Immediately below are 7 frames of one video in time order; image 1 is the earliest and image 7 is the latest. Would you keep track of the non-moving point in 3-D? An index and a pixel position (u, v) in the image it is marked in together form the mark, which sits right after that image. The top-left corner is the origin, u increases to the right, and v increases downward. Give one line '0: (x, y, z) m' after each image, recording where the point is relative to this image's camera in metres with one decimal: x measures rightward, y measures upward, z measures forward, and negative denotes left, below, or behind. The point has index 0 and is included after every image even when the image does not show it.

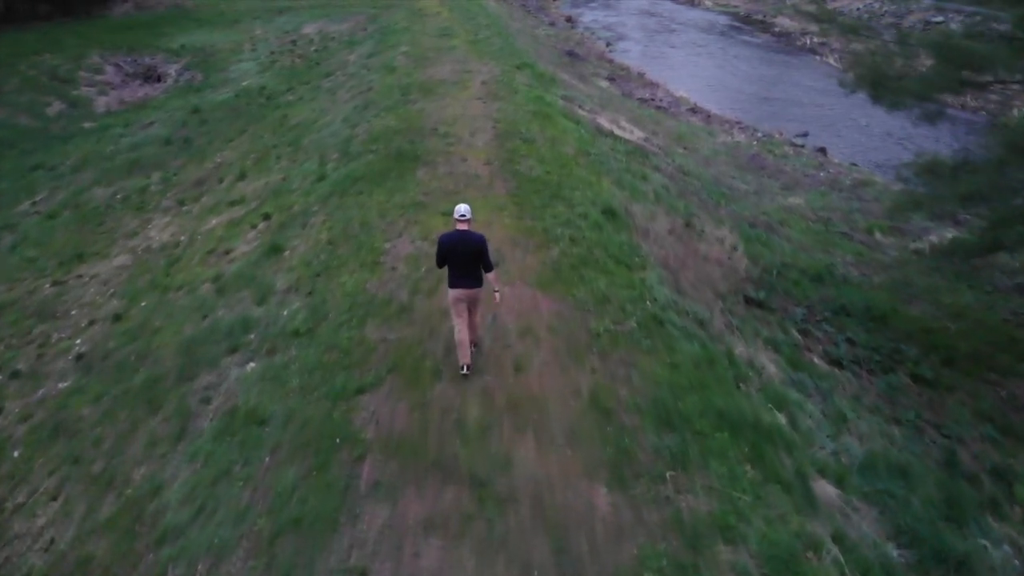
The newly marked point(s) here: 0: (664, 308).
0: (+1.8, -0.2, +10.2) m
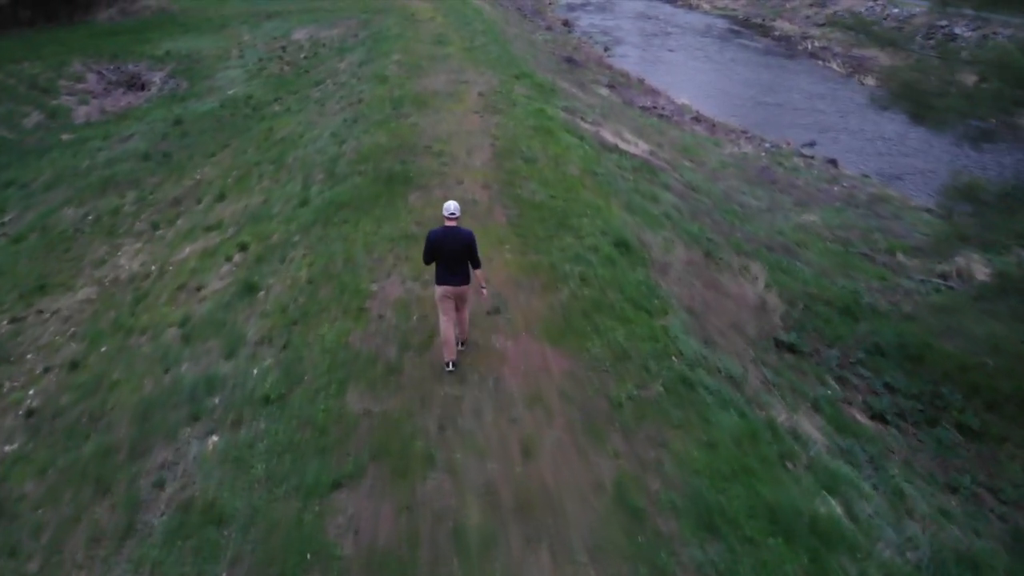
0: (+1.8, -0.8, +8.9) m
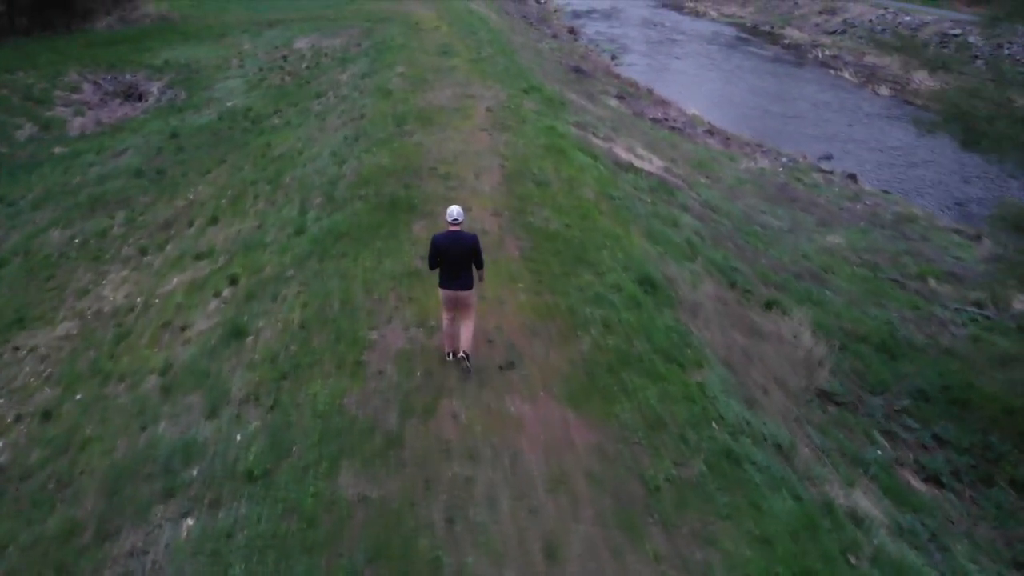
0: (+2.0, -1.3, +7.8) m
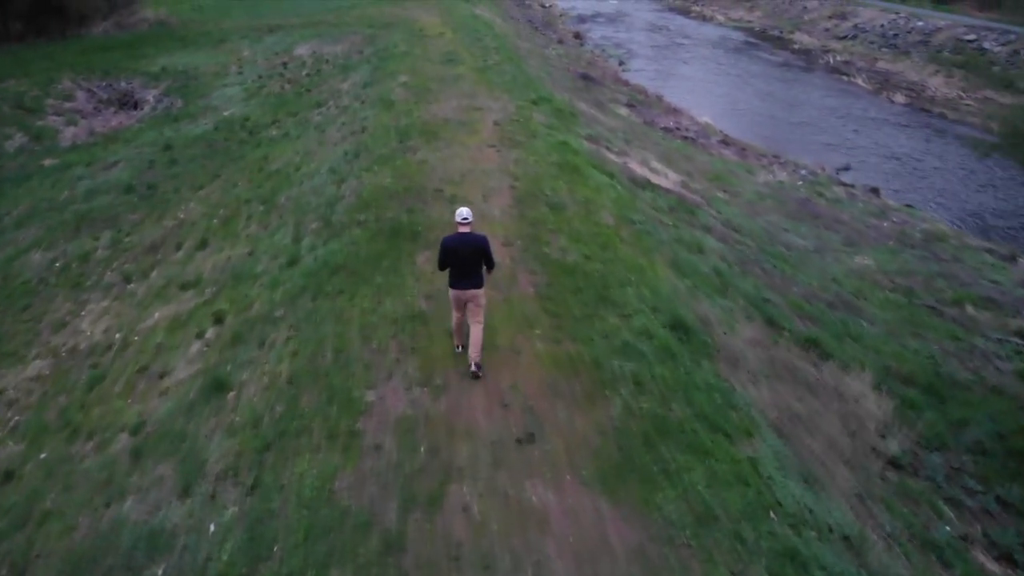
0: (+2.2, -1.8, +6.6) m
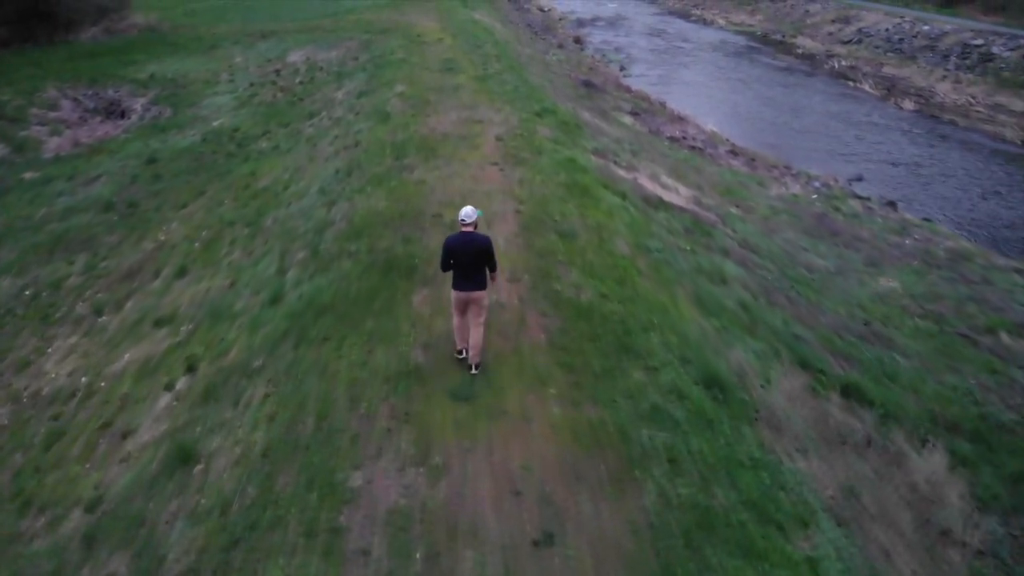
0: (+2.3, -2.3, +5.4) m
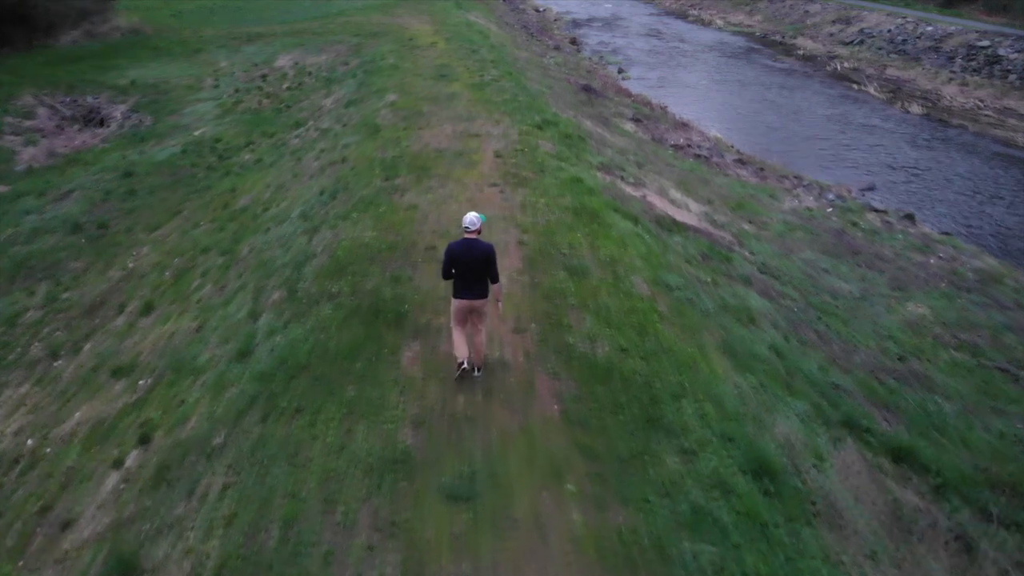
0: (+2.4, -2.8, +4.0) m
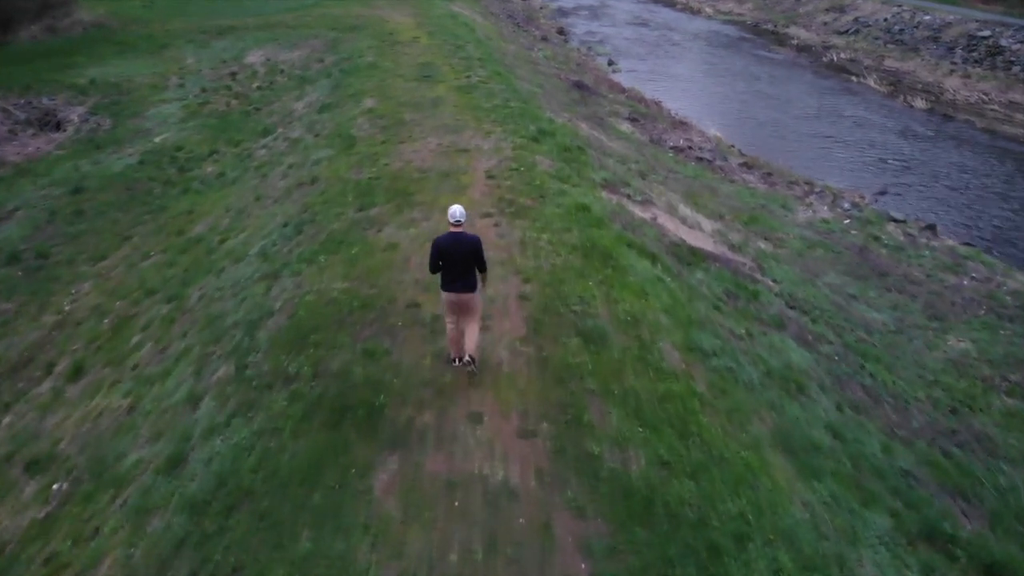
0: (+2.5, -3.7, +2.1) m
